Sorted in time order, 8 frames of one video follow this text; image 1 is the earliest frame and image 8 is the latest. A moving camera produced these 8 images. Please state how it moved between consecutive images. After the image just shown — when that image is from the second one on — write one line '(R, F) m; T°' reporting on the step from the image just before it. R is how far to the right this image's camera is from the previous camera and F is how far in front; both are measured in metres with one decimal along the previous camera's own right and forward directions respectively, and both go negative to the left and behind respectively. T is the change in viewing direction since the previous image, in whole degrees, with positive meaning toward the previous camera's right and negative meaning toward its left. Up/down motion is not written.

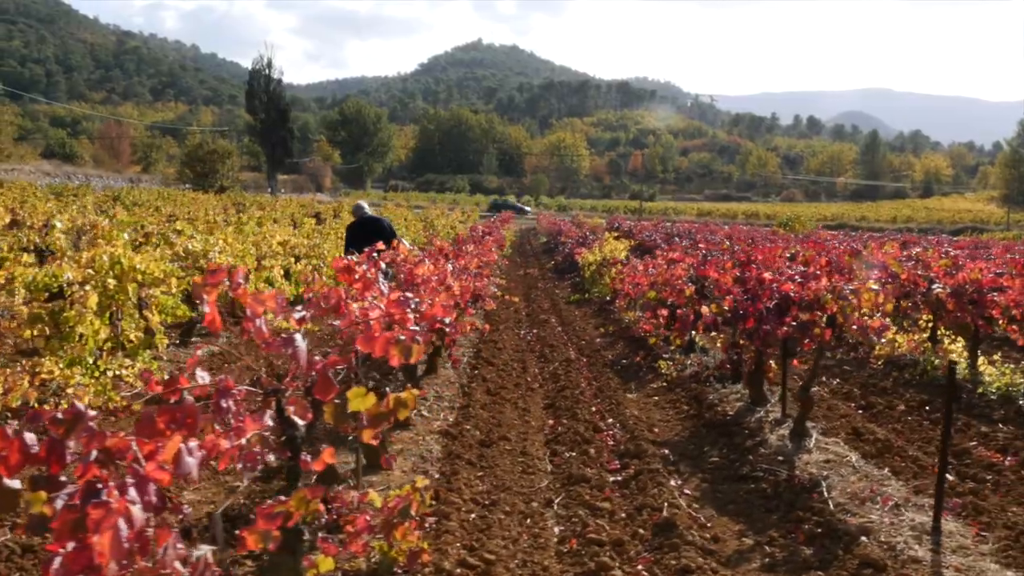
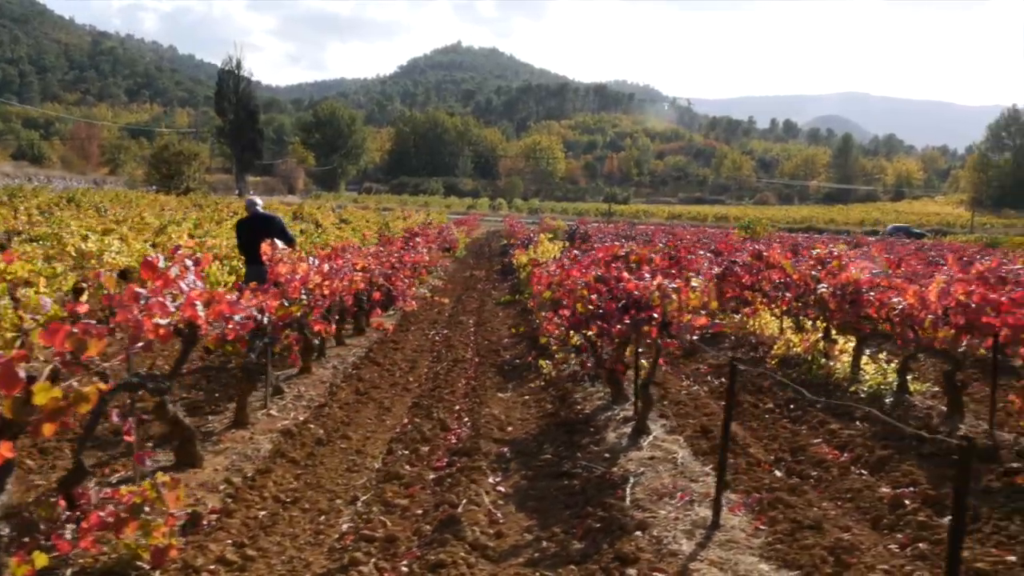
(+0.9, 0.0) m; +1°
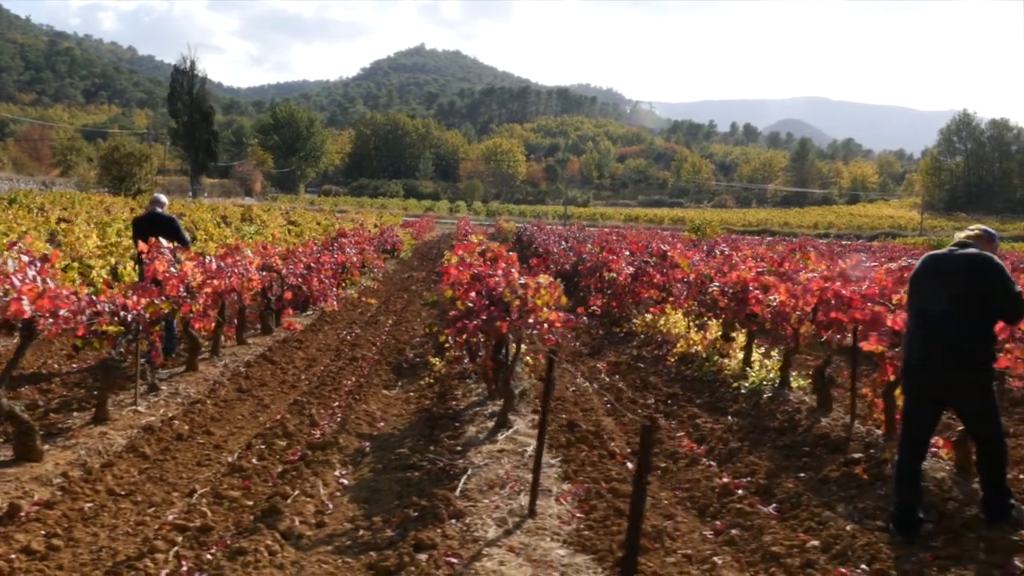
(+0.6, -0.1) m; +2°
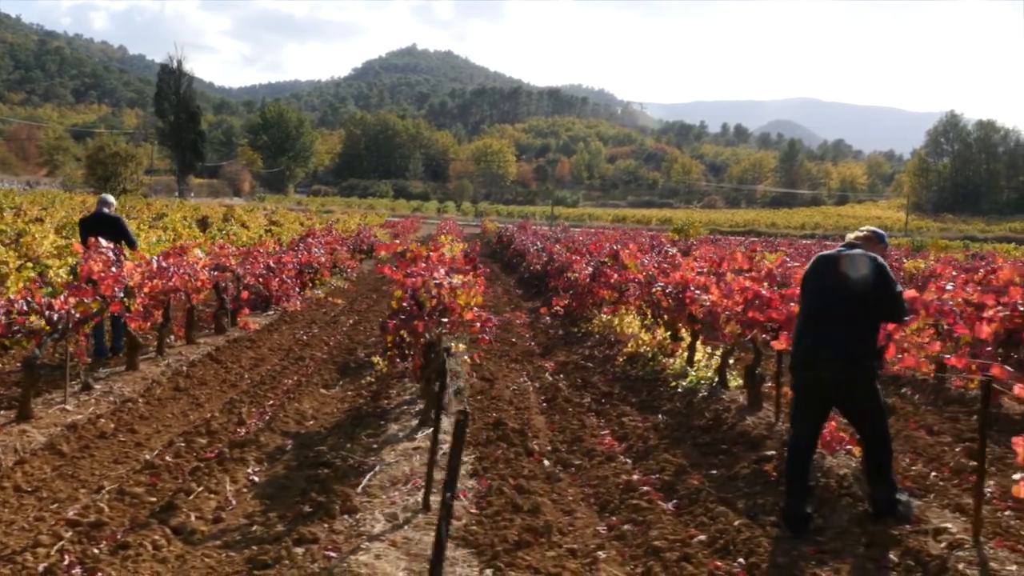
(+0.5, -0.1) m; 0°
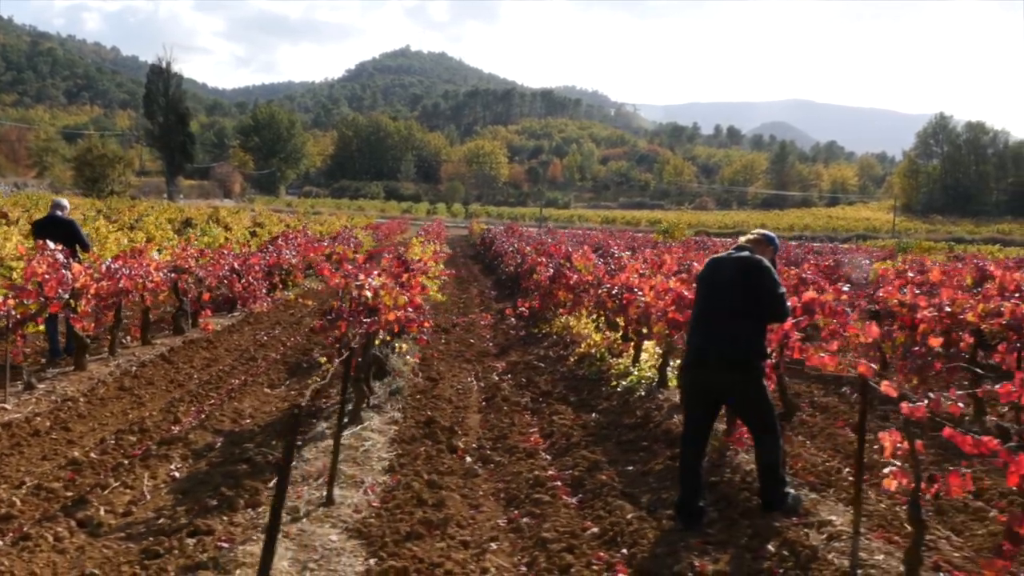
(+0.5, -0.2) m; 0°
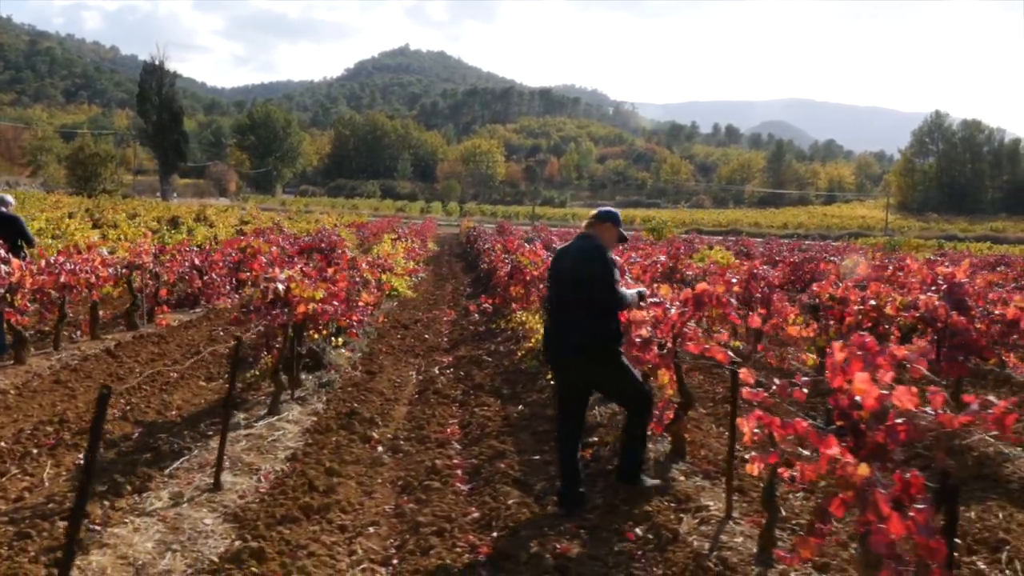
(+0.6, -0.1) m; 0°
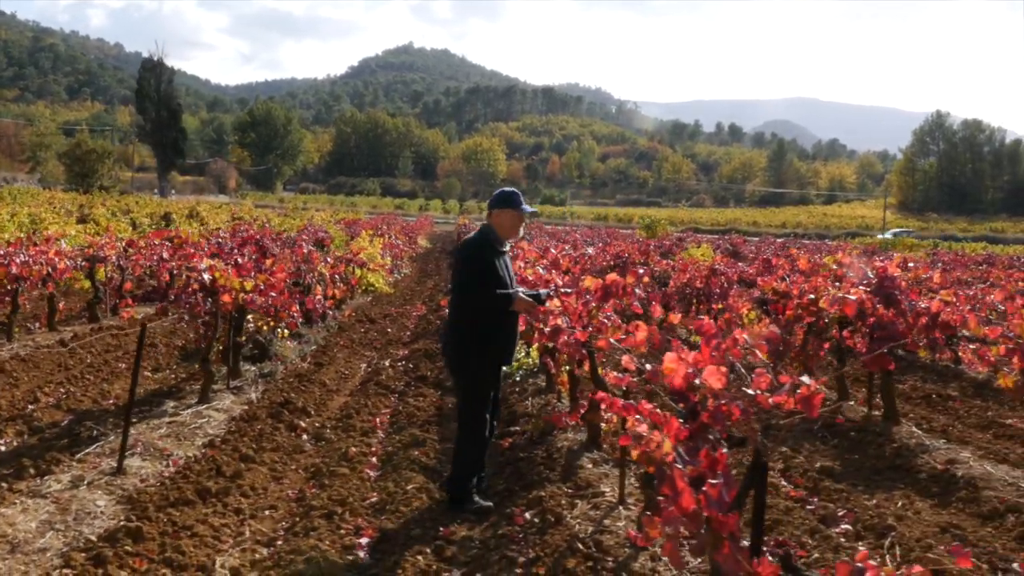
(+0.5, -0.1) m; 0°
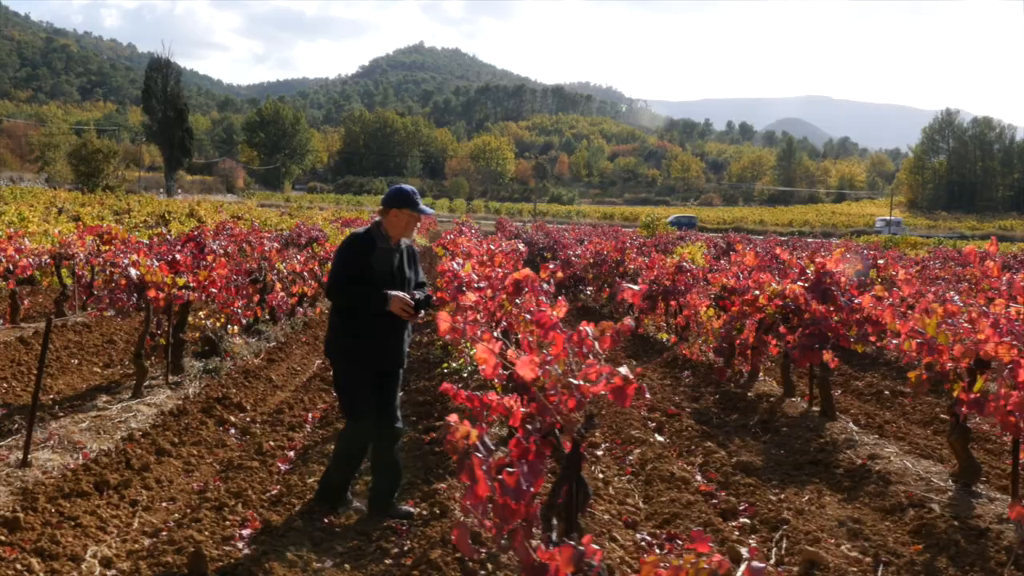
(+0.6, 0.0) m; -1°
